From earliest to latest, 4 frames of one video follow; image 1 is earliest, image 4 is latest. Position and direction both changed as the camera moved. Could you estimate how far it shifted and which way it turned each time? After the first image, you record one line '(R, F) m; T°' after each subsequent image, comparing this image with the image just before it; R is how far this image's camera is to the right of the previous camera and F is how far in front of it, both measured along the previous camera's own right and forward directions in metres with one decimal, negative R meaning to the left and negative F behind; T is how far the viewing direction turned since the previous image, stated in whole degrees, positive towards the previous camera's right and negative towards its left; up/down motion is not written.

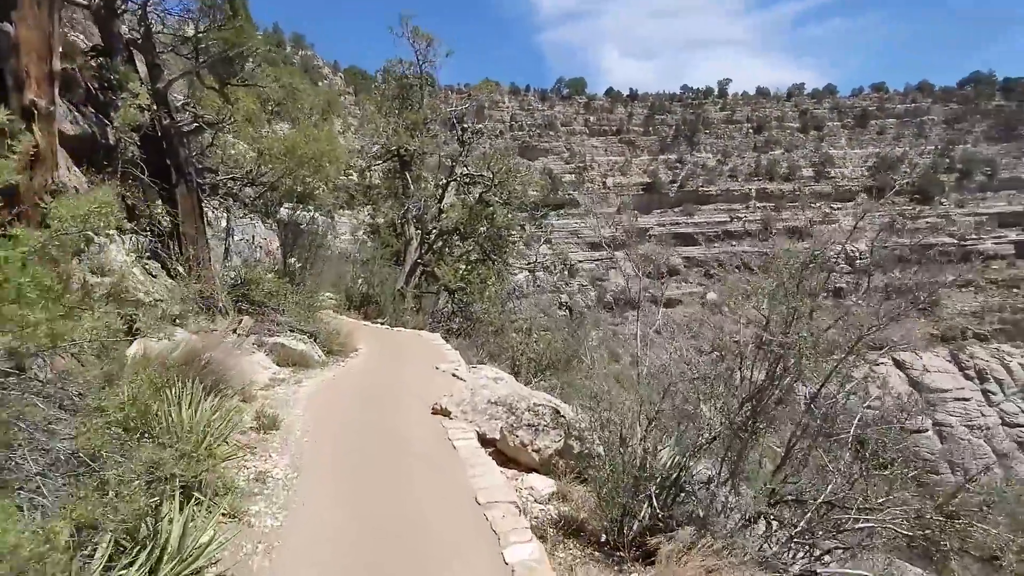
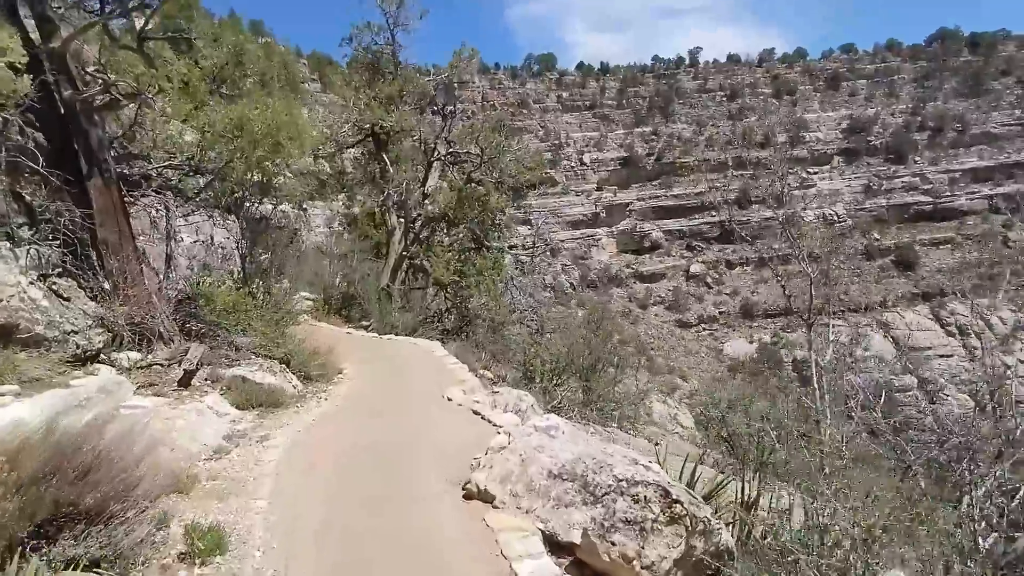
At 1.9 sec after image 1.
(-0.4, +1.5) m; +2°
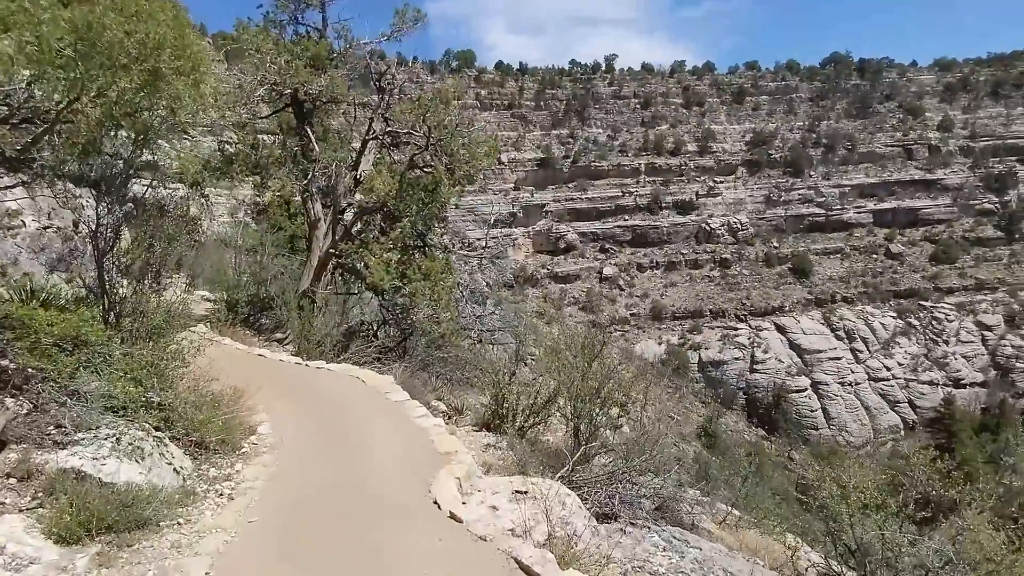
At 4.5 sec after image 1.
(-0.6, +2.0) m; +8°
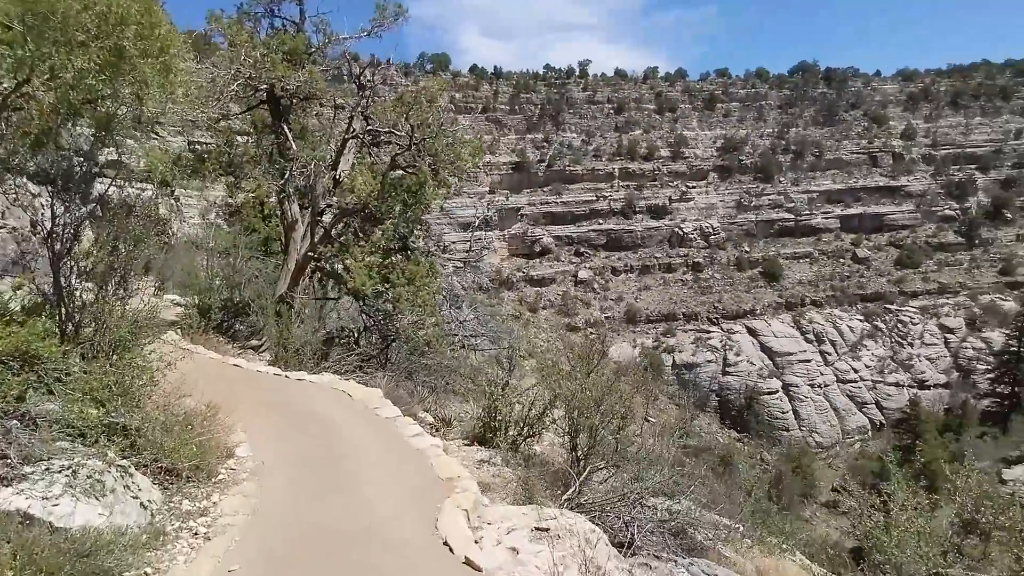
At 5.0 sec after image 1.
(-0.2, +0.4) m; +2°
